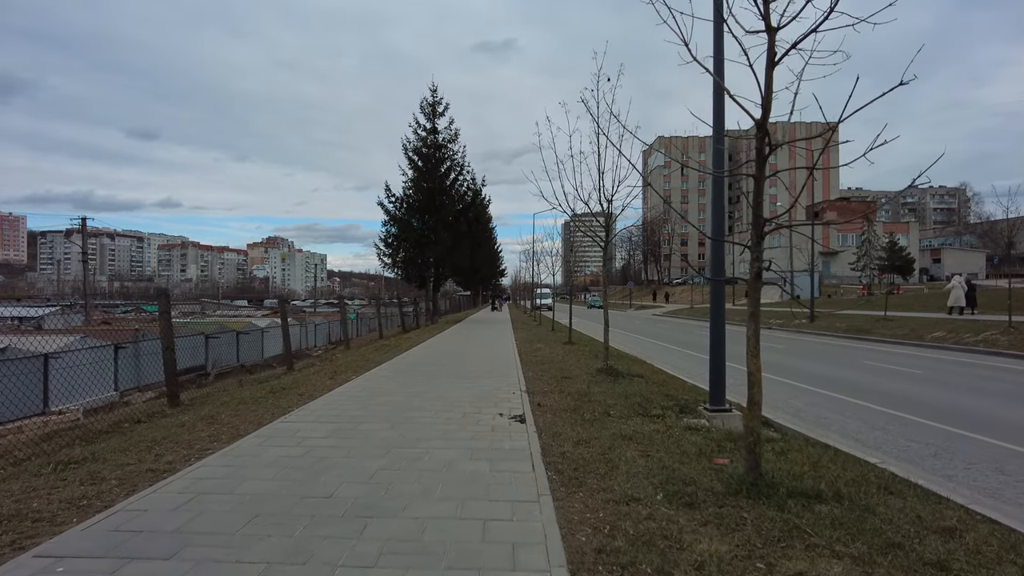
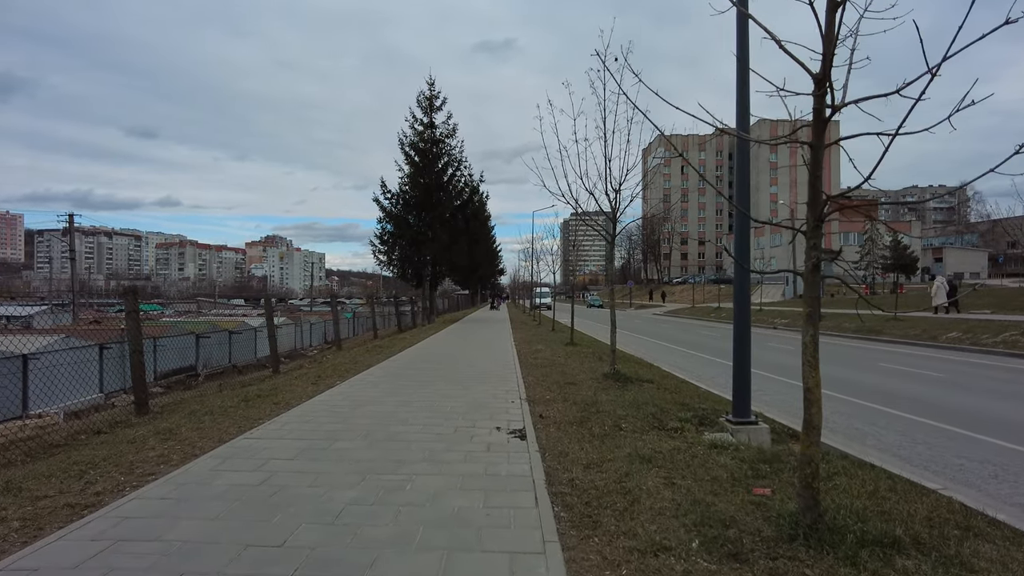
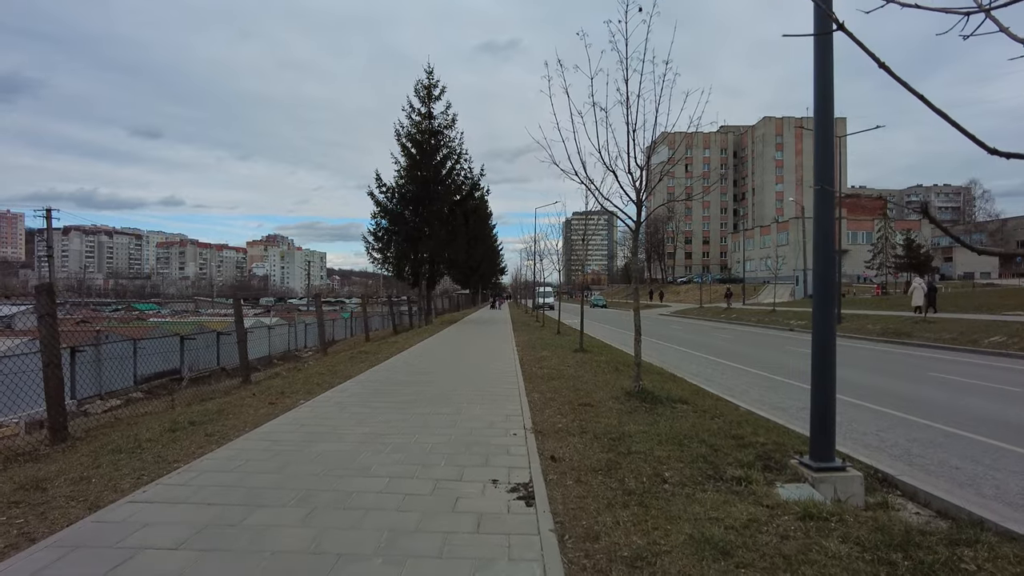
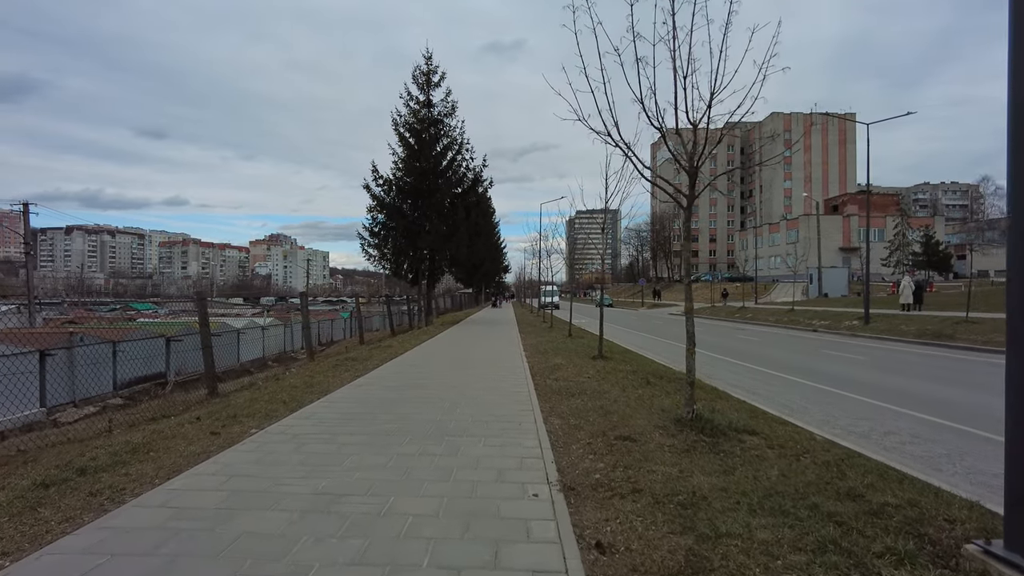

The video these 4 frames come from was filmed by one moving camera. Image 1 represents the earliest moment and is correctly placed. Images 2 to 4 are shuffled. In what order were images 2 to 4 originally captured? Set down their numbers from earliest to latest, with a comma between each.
2, 3, 4
